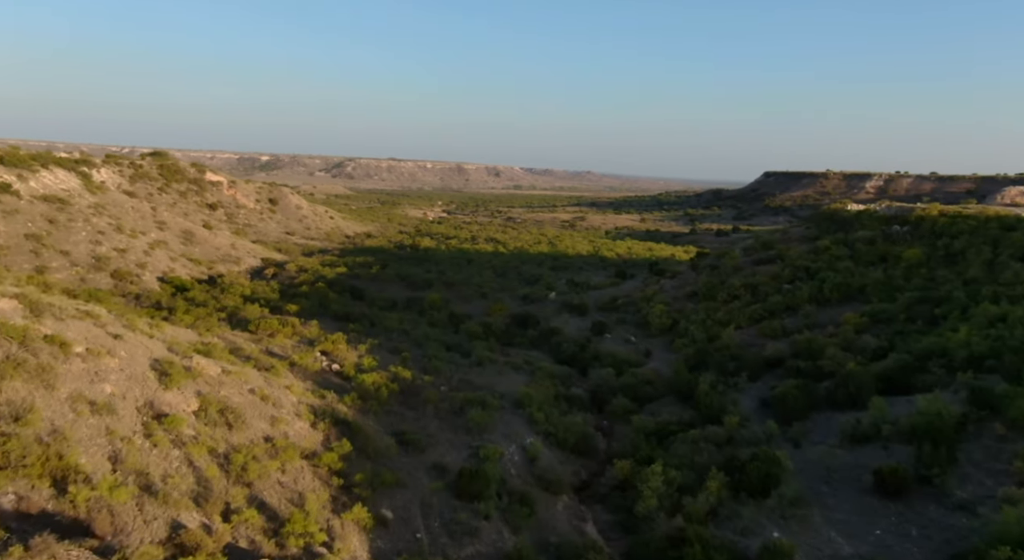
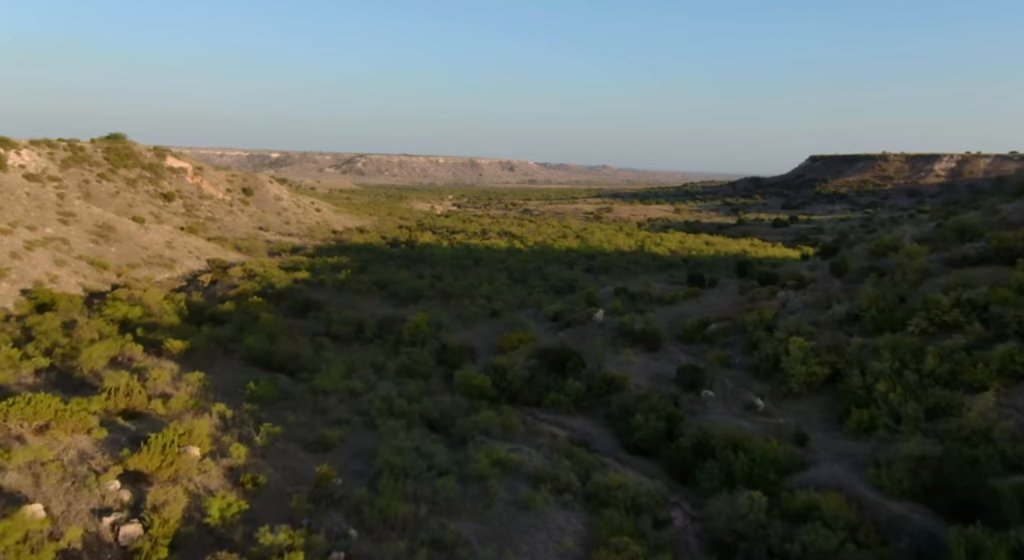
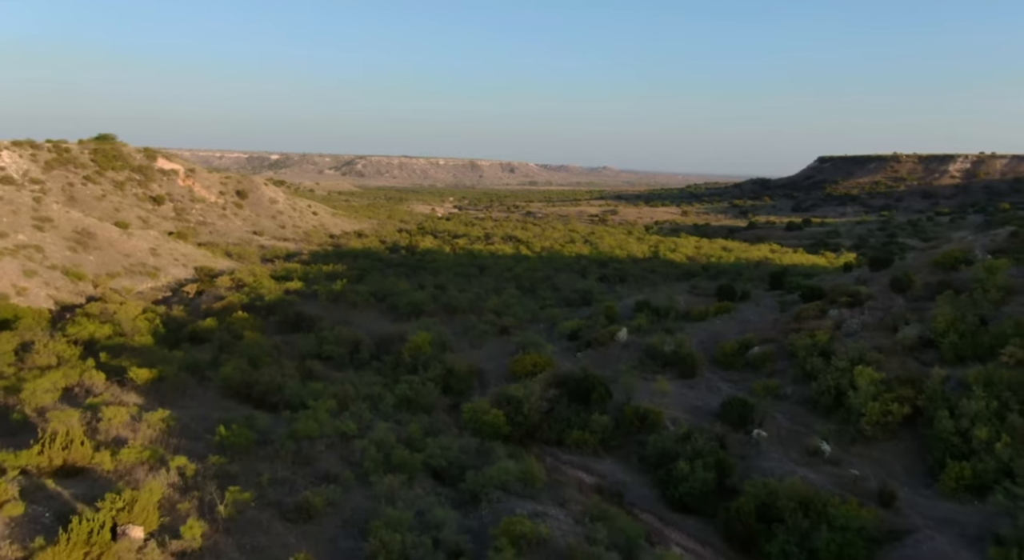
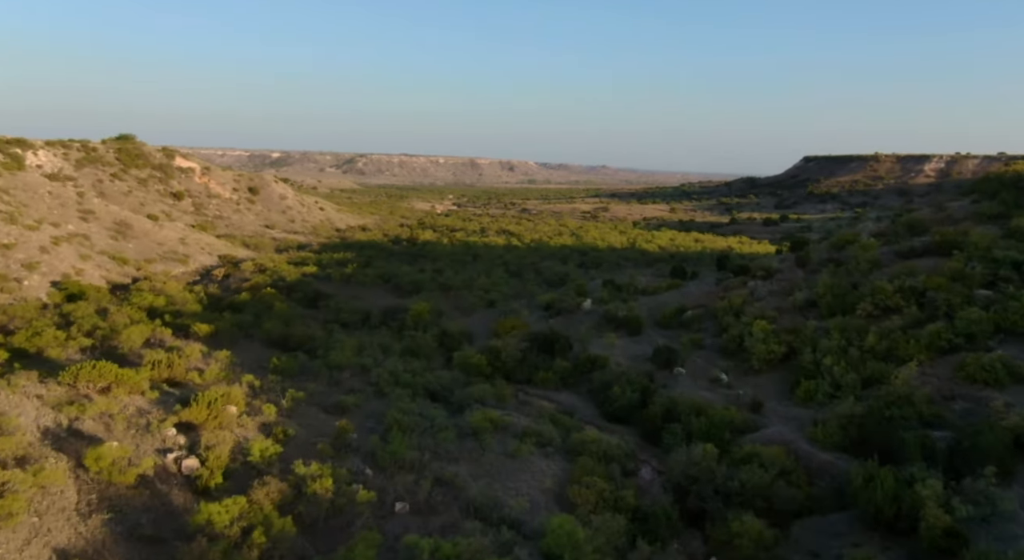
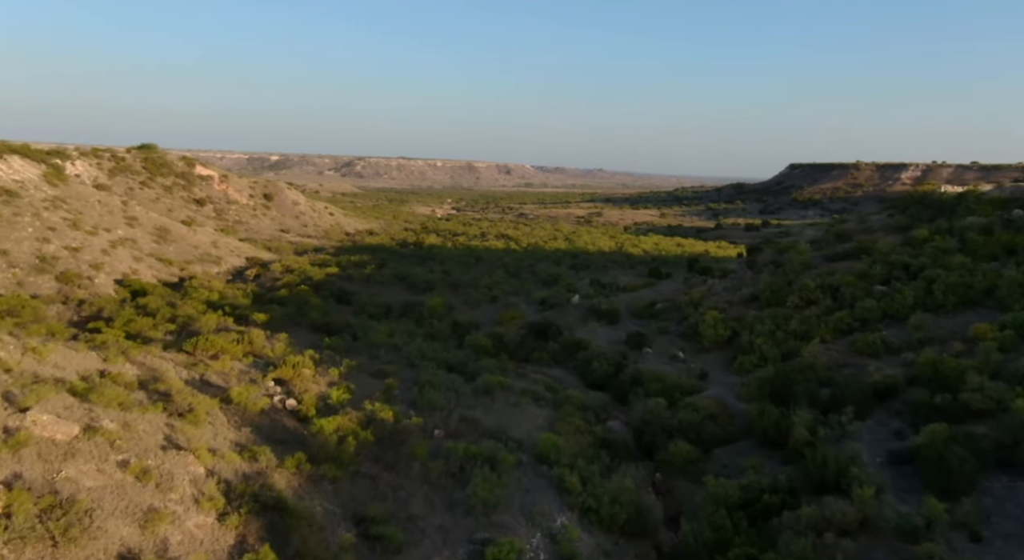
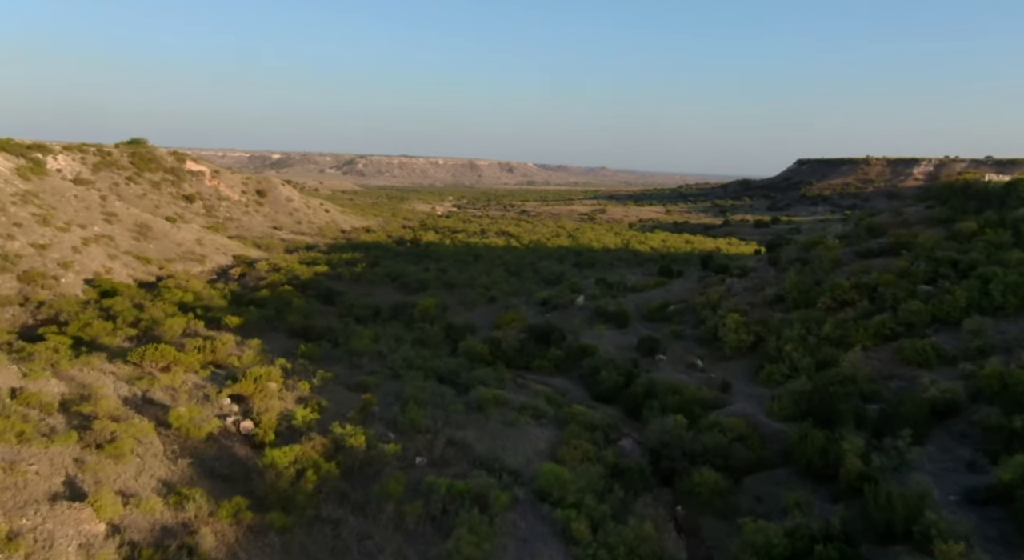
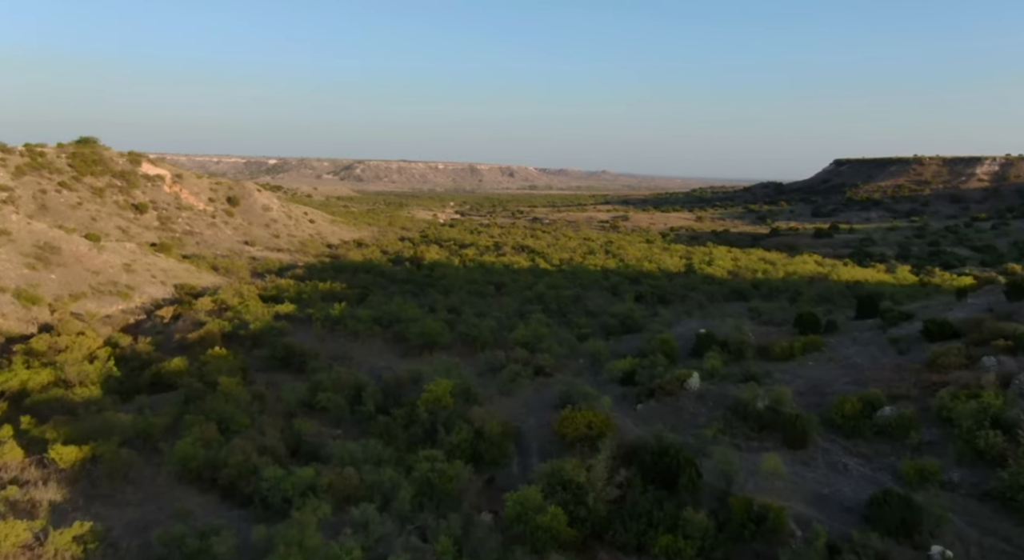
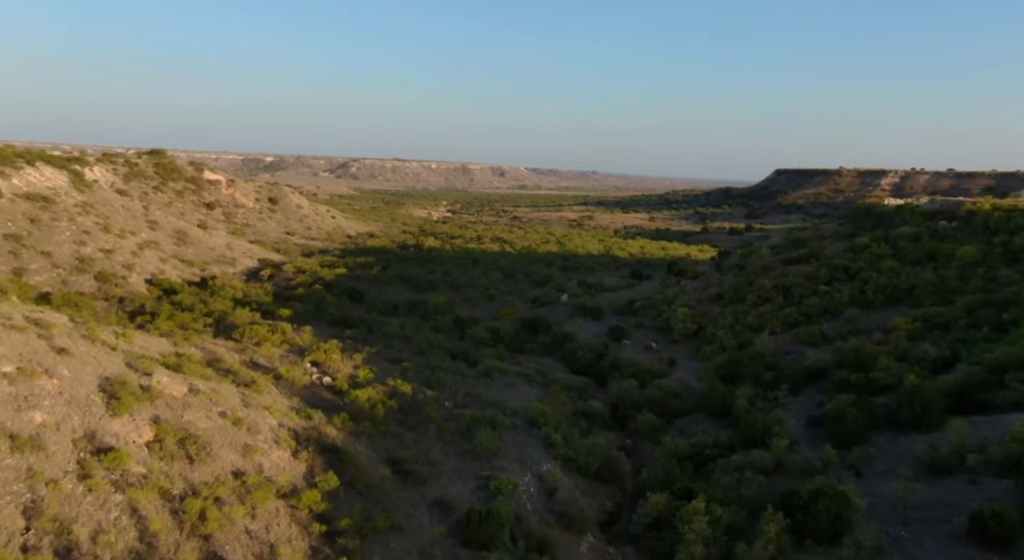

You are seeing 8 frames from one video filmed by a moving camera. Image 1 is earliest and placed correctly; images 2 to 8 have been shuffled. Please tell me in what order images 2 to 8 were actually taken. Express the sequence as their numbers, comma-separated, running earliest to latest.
8, 5, 6, 4, 2, 3, 7
